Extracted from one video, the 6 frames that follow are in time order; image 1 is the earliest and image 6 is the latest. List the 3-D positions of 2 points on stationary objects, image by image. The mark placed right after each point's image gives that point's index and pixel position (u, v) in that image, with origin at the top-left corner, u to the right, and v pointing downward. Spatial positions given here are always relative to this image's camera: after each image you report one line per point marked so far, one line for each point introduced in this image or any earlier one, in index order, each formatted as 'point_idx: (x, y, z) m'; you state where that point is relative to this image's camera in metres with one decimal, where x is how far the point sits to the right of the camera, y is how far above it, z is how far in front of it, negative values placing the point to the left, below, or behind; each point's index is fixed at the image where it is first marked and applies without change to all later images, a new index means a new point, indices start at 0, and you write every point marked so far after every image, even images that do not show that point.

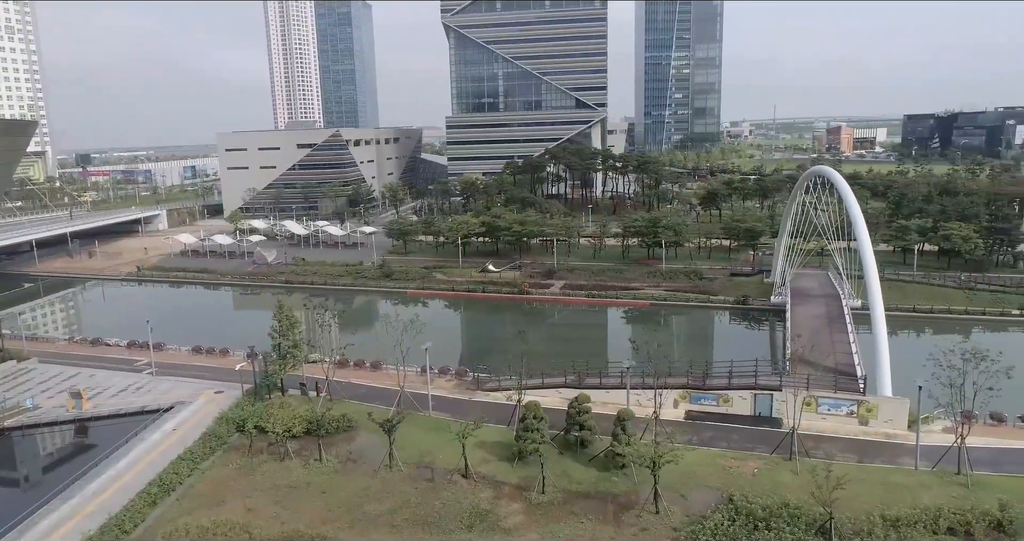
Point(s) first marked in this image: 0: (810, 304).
0: (+7.1, -0.8, +17.0) m
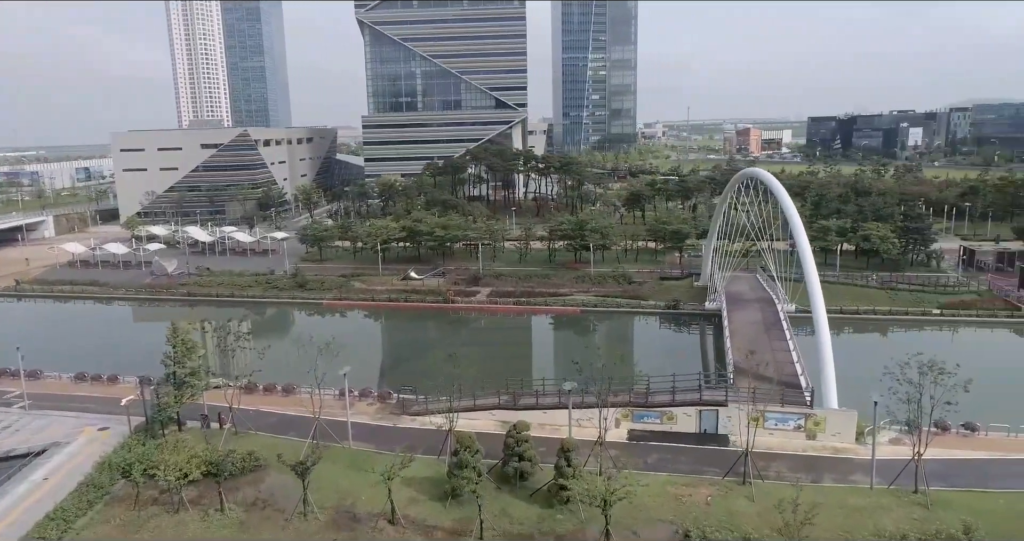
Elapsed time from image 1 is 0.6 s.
0: (+5.4, -0.9, +16.6) m
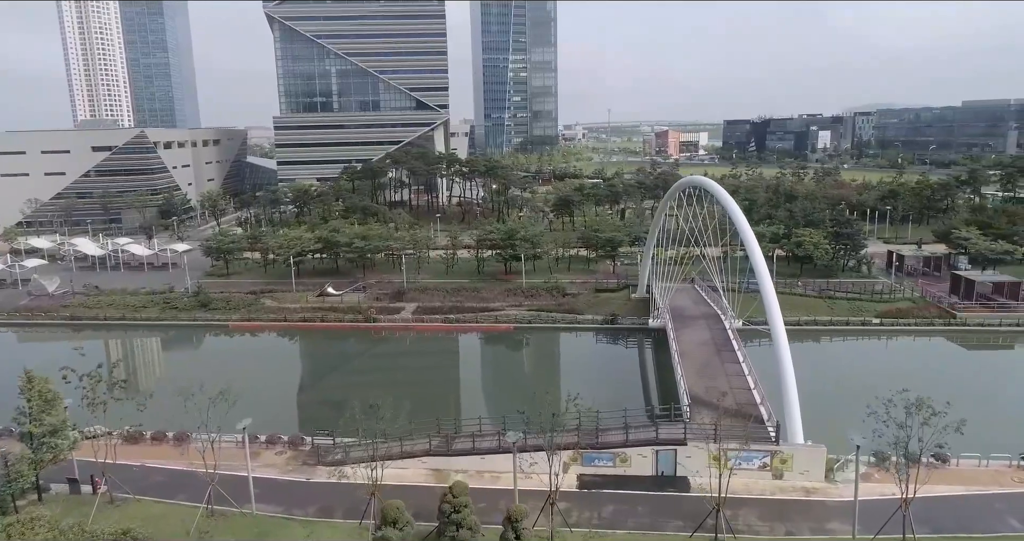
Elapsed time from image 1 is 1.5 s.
0: (+3.9, -1.2, +15.5) m
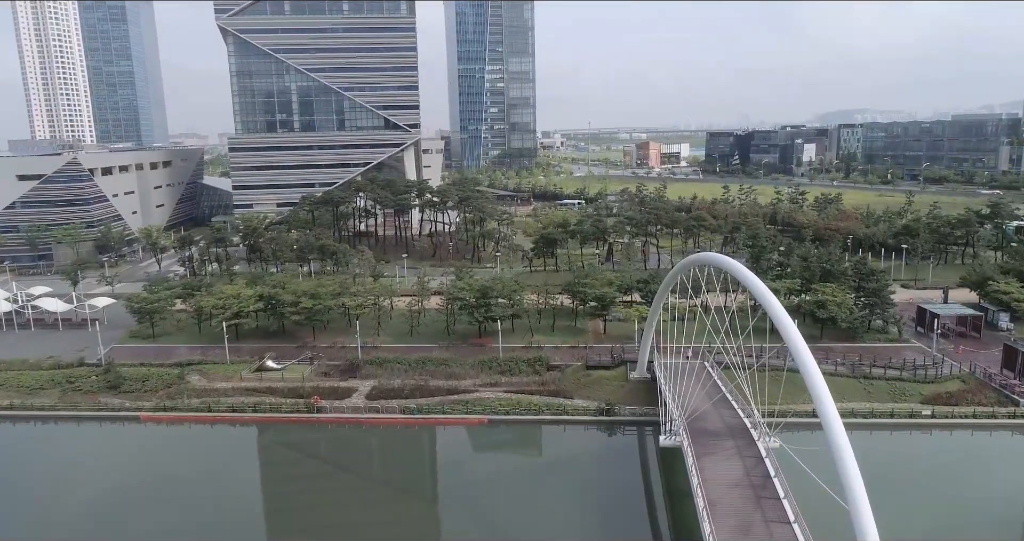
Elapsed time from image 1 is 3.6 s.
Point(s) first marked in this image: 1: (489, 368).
0: (+3.4, -3.0, +12.0) m
1: (-0.6, -2.6, +19.5) m
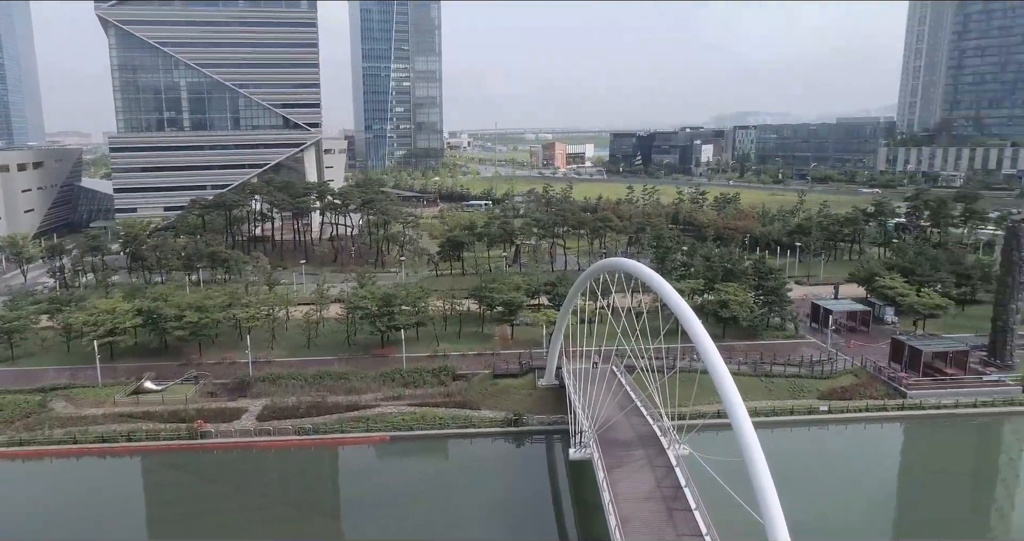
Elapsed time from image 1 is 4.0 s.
0: (+1.8, -3.1, +11.6) m
1: (-3.1, -2.8, +18.6) m
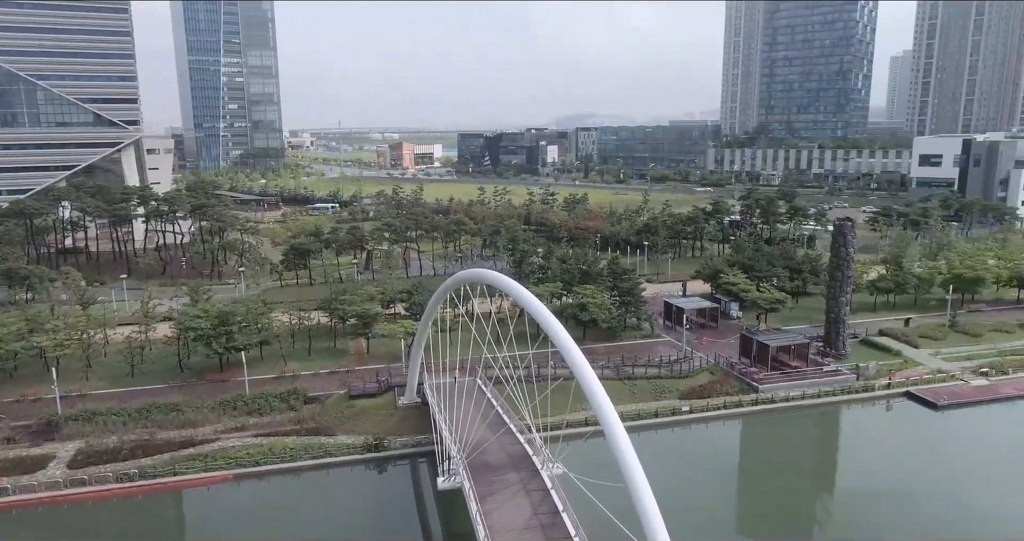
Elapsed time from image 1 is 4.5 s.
0: (-0.2, -3.3, +10.9) m
1: (-6.4, -3.2, +16.6) m
